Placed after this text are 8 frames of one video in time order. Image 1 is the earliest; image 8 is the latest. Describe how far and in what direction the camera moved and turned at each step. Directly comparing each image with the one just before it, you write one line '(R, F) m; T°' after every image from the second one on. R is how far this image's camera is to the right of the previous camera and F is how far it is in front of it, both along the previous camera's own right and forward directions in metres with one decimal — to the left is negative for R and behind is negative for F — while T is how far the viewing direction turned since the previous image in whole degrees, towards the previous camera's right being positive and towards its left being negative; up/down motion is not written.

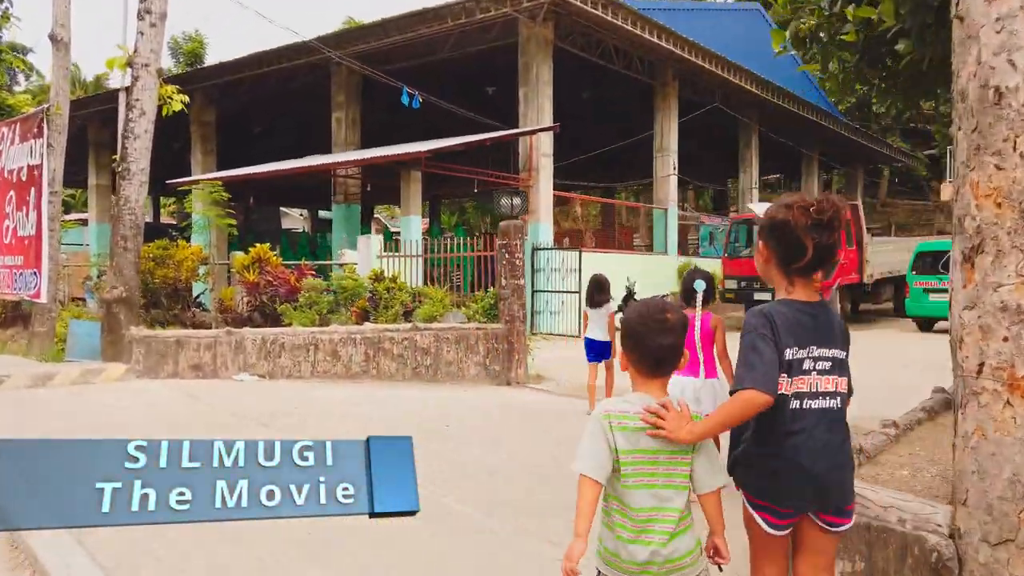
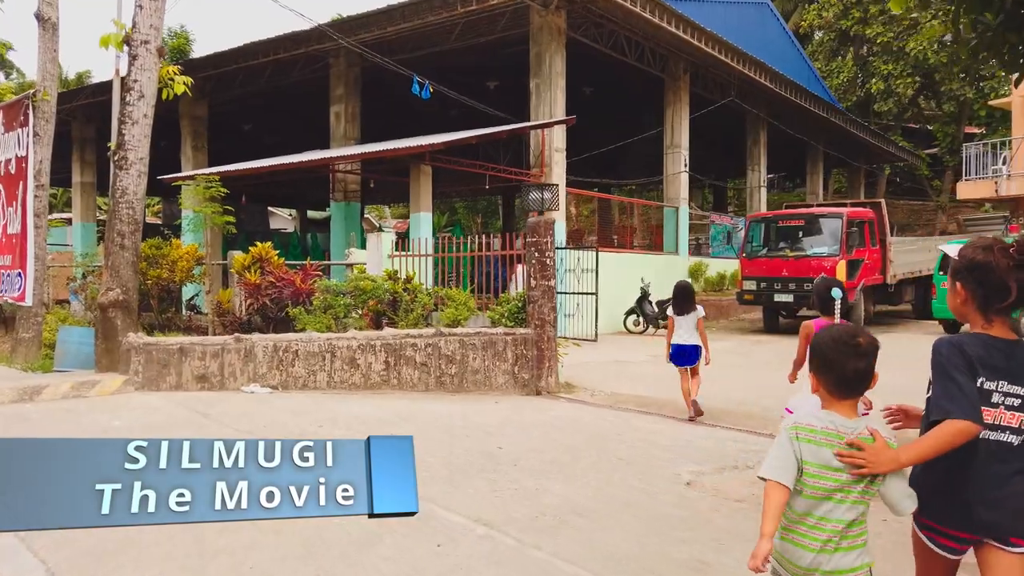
(-0.5, +0.7) m; +1°
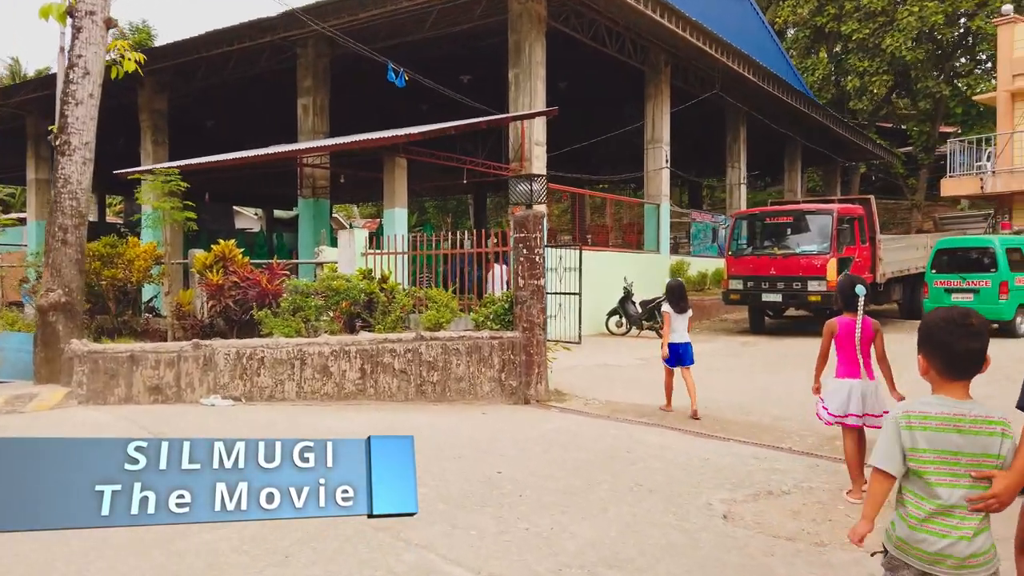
(-0.2, +0.7) m; +2°
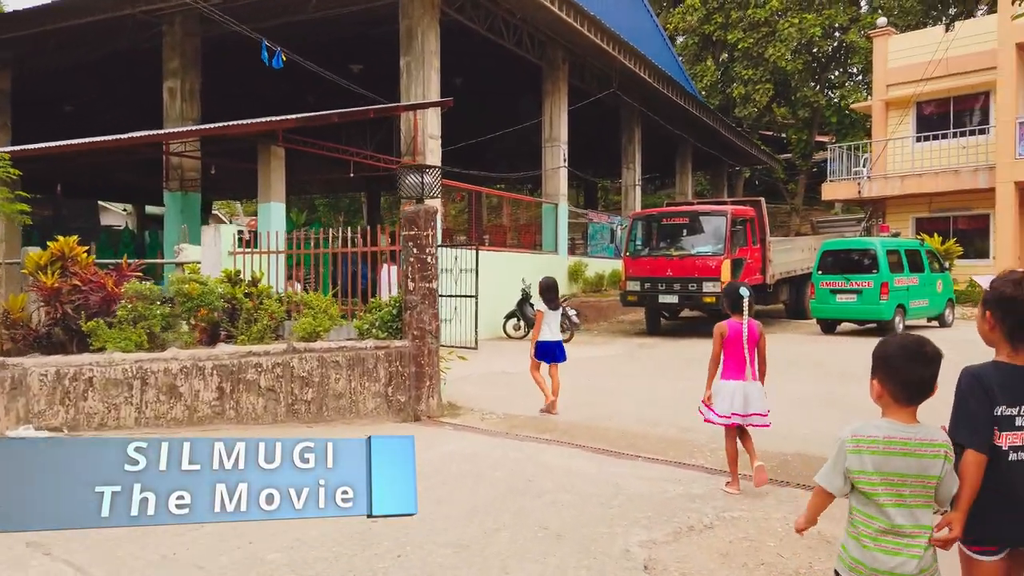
(+0.1, +0.7) m; +8°
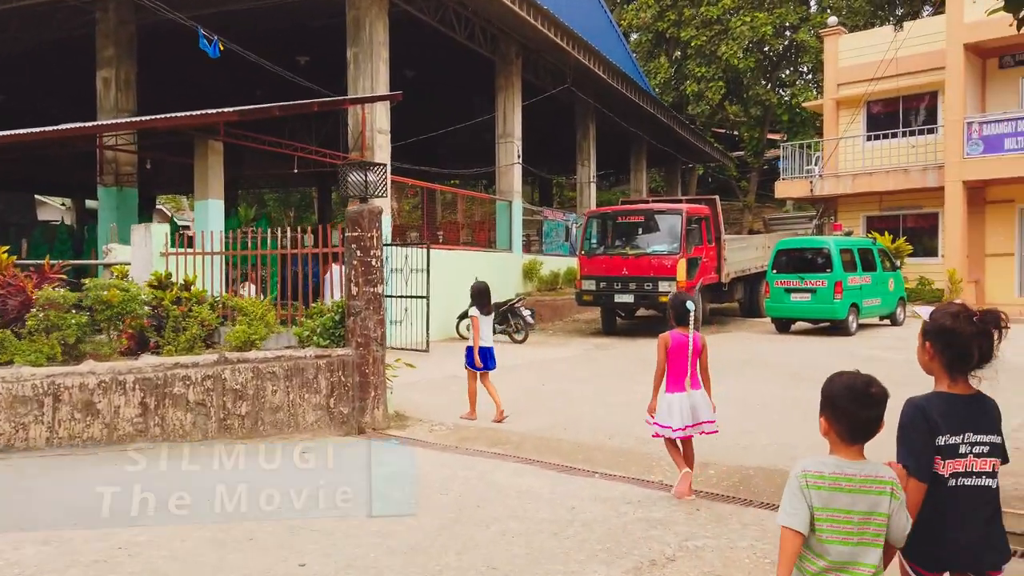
(+0.1, +0.4) m; +3°
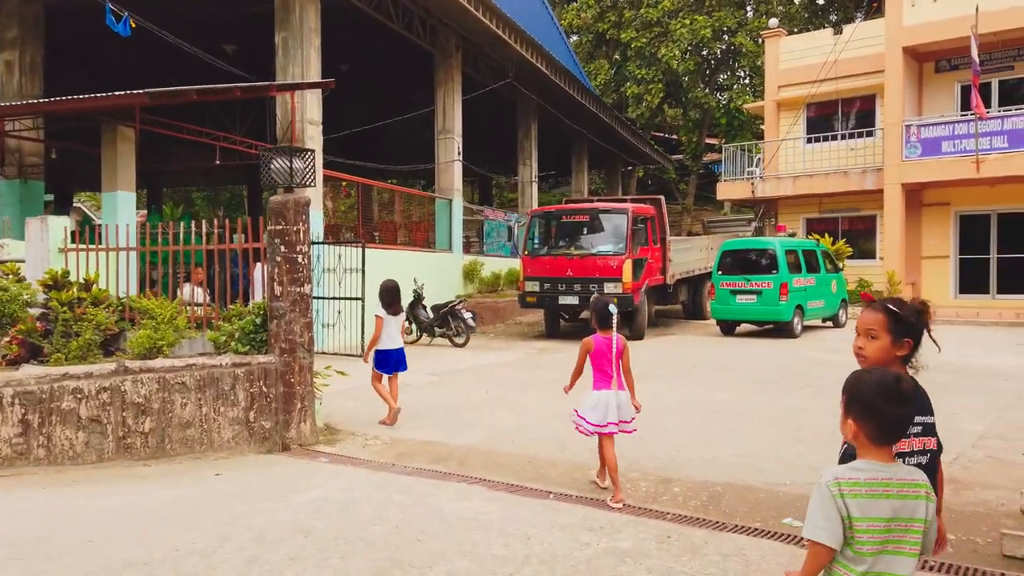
(0.0, +0.6) m; +5°
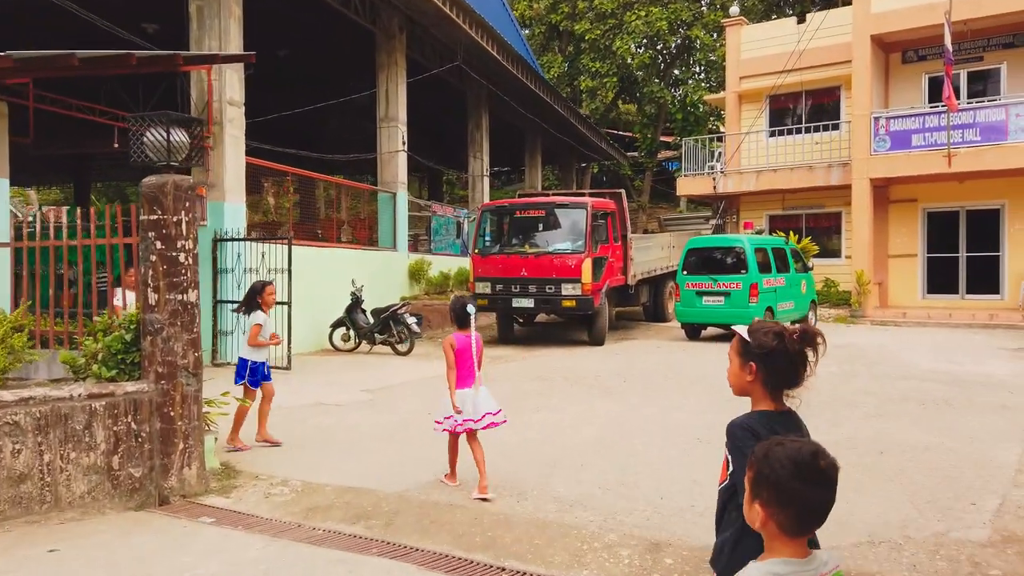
(+0.1, +1.2) m; +4°
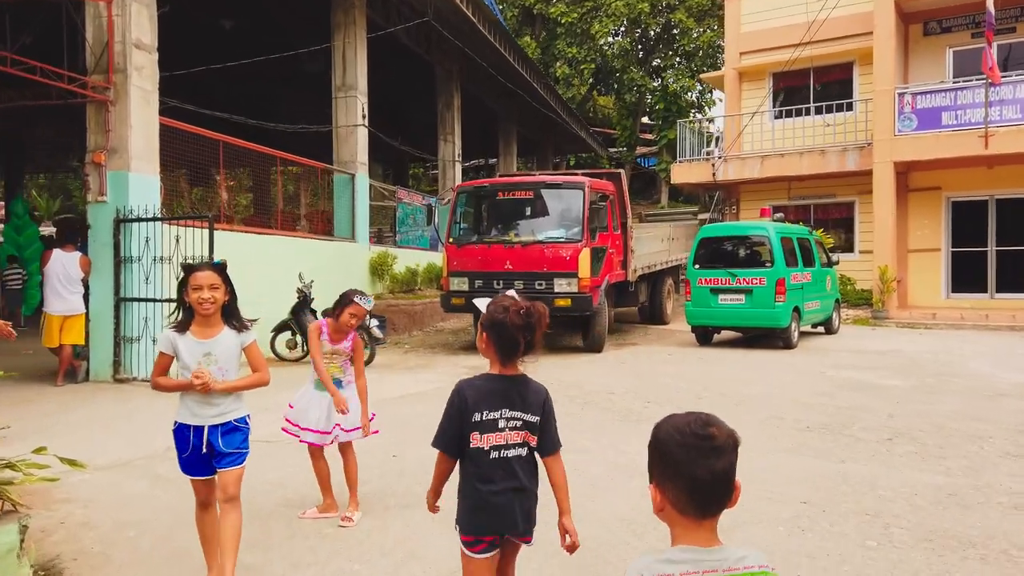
(-0.2, +2.1) m; +3°
